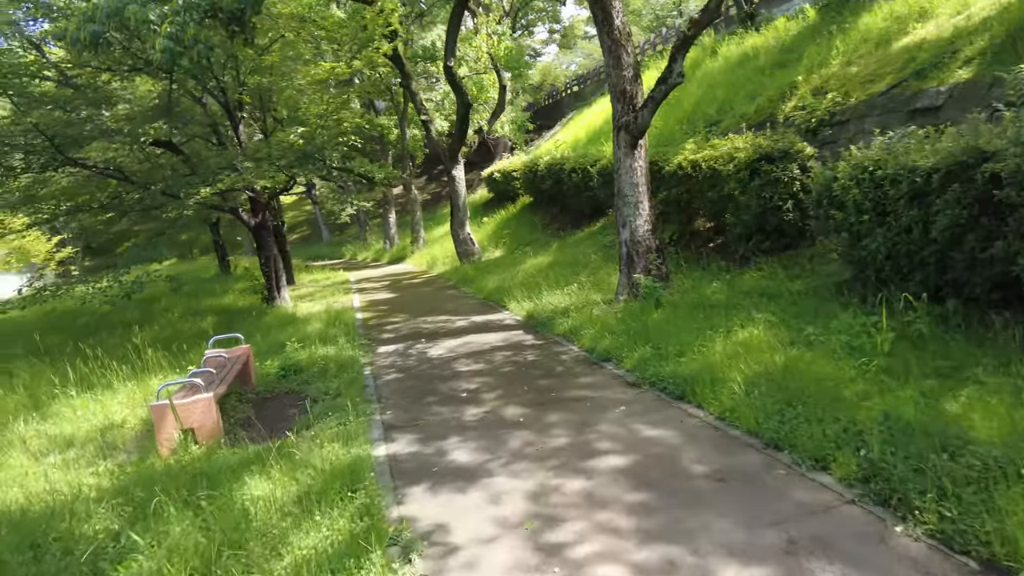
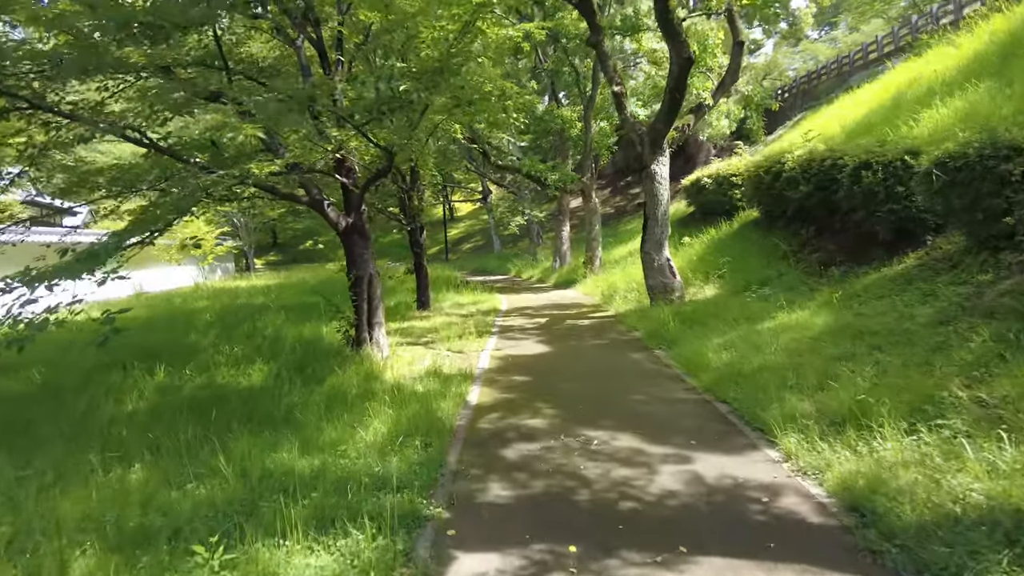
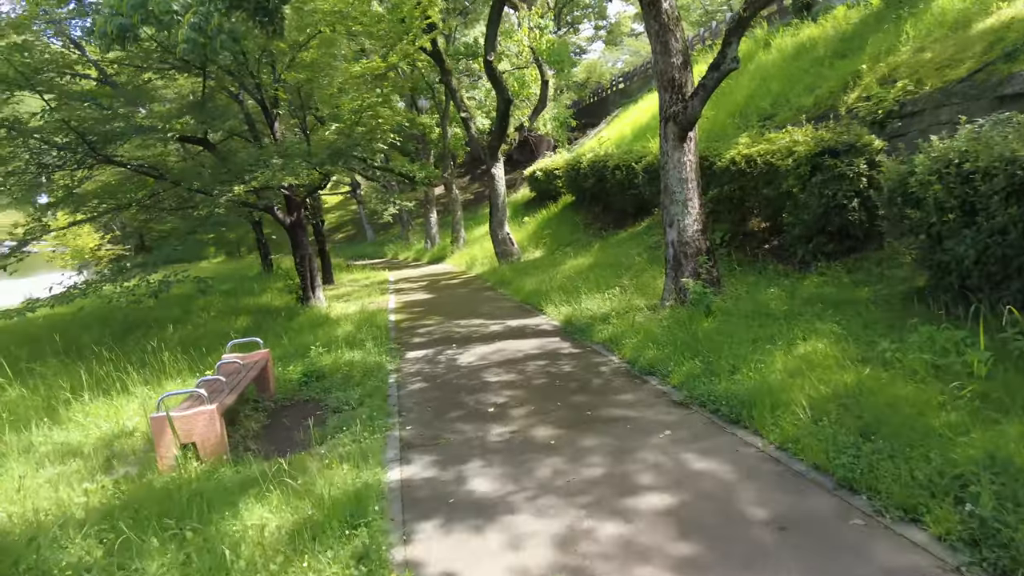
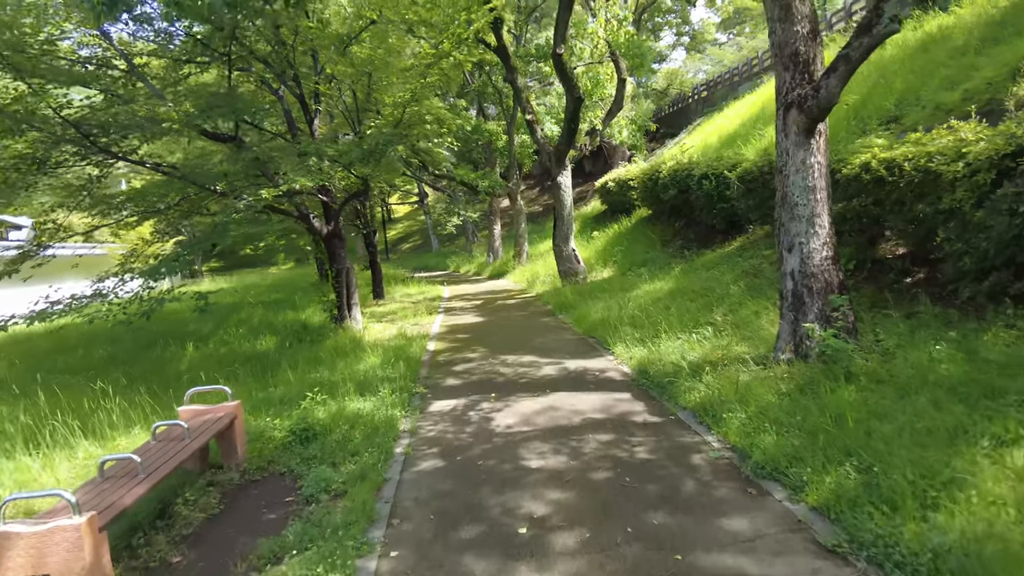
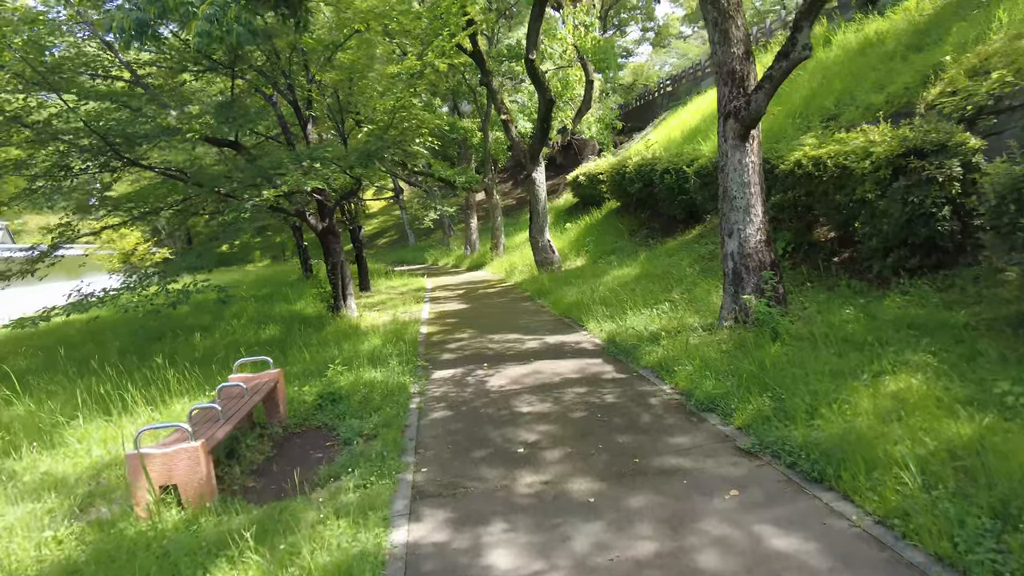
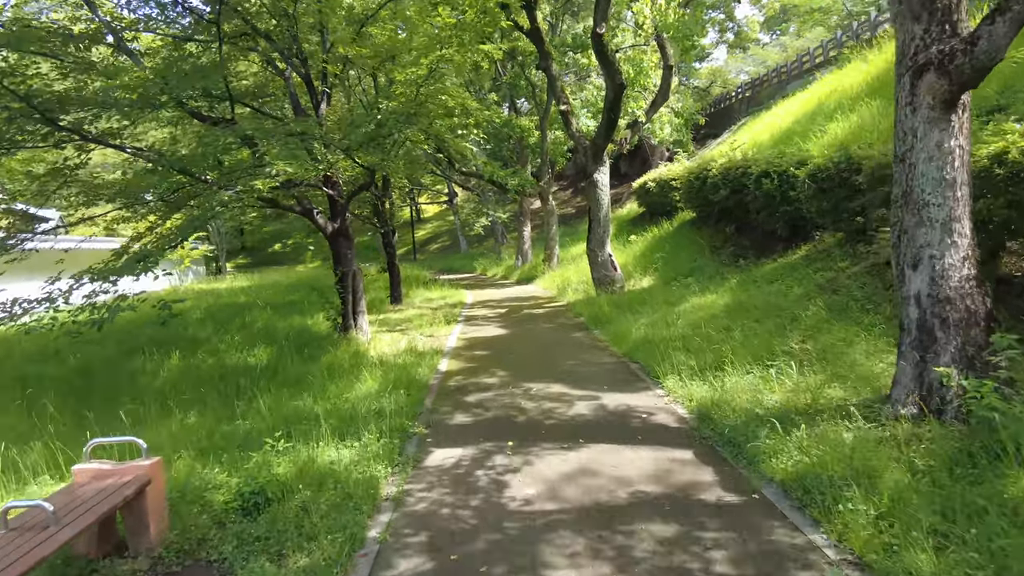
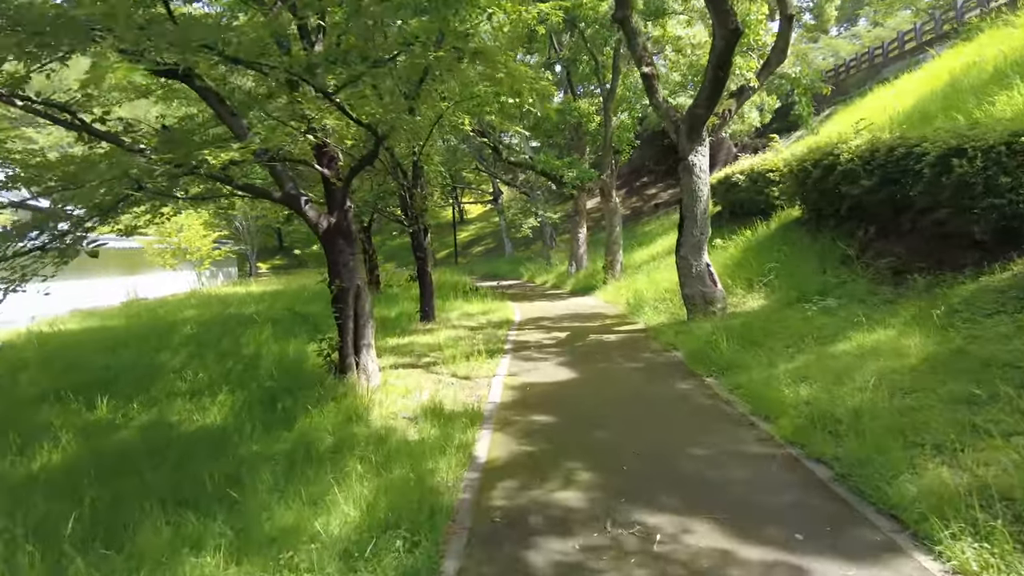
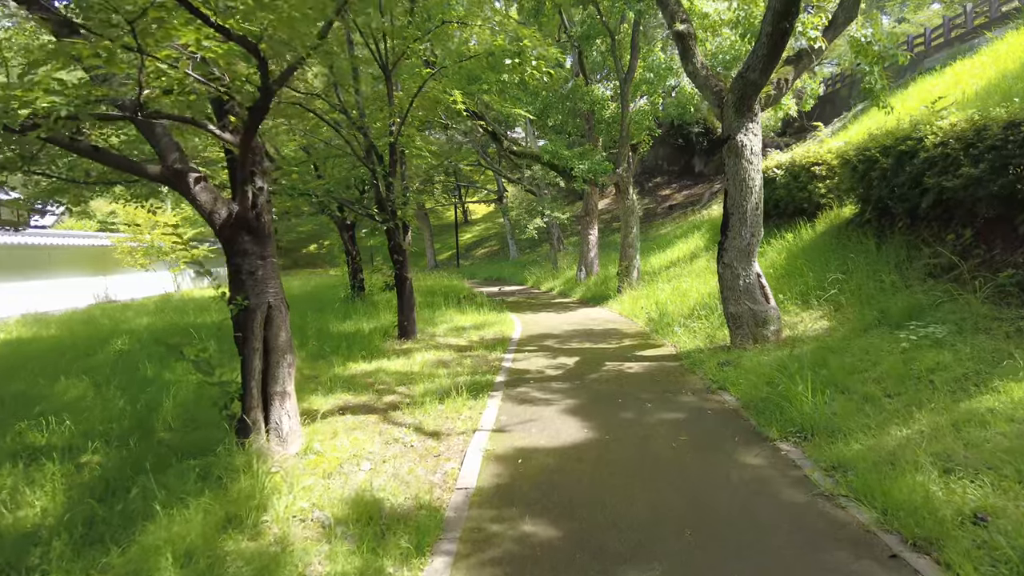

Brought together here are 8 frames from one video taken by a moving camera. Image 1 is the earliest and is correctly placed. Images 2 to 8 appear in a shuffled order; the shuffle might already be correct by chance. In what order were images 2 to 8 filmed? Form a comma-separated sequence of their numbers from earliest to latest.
3, 5, 4, 6, 2, 7, 8
